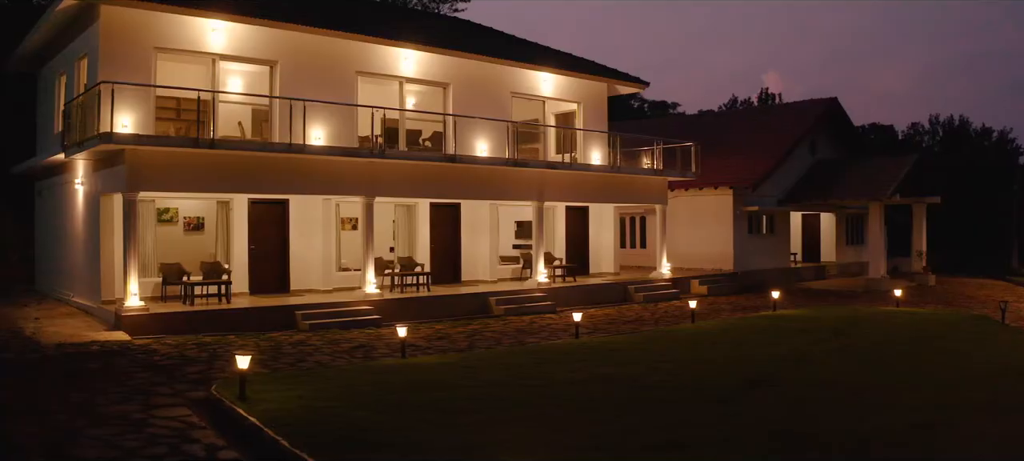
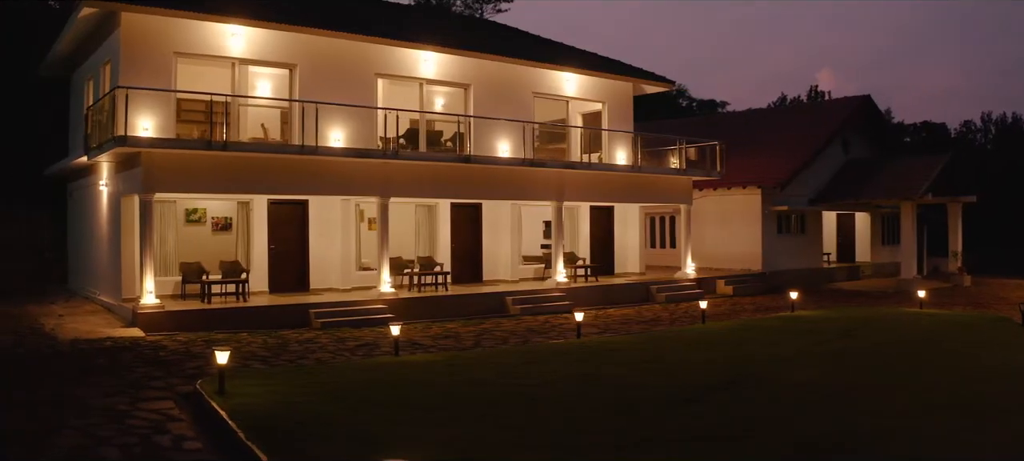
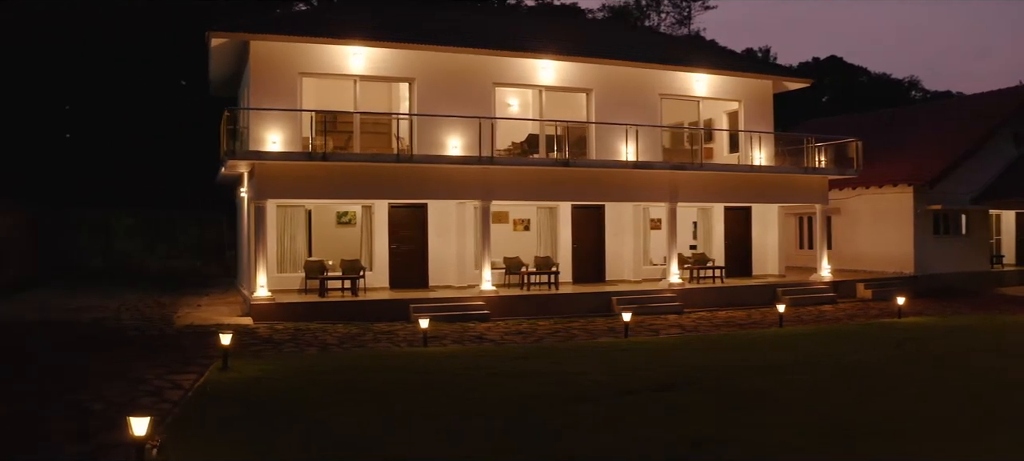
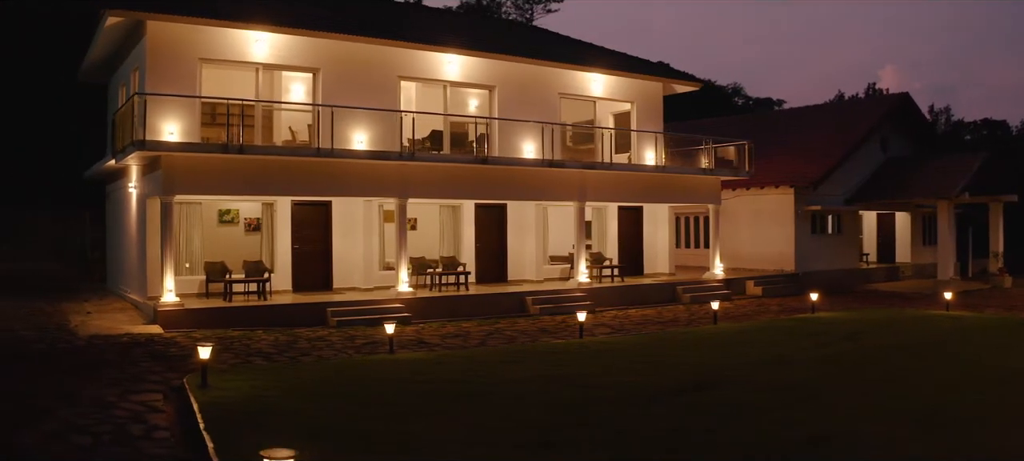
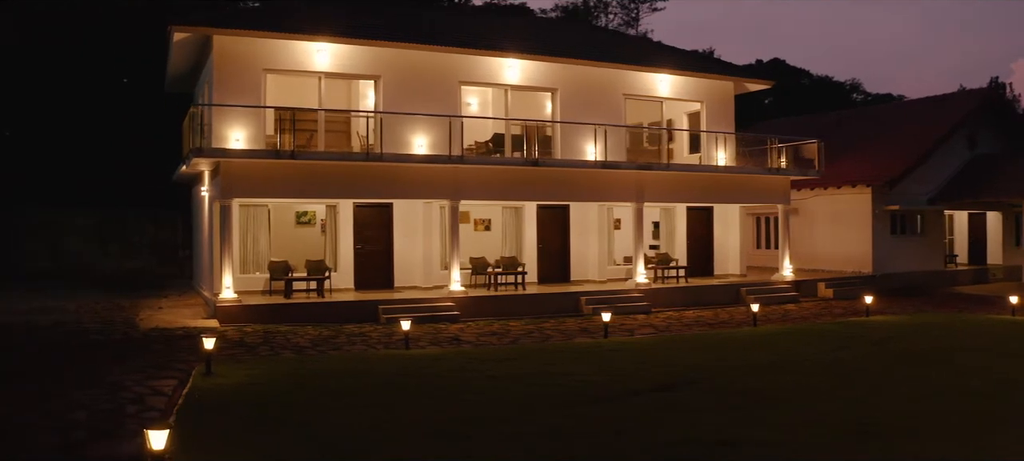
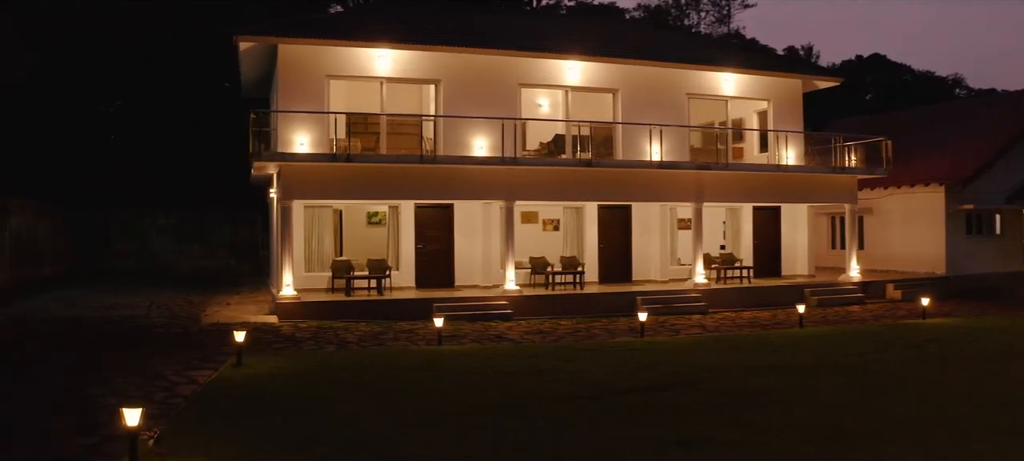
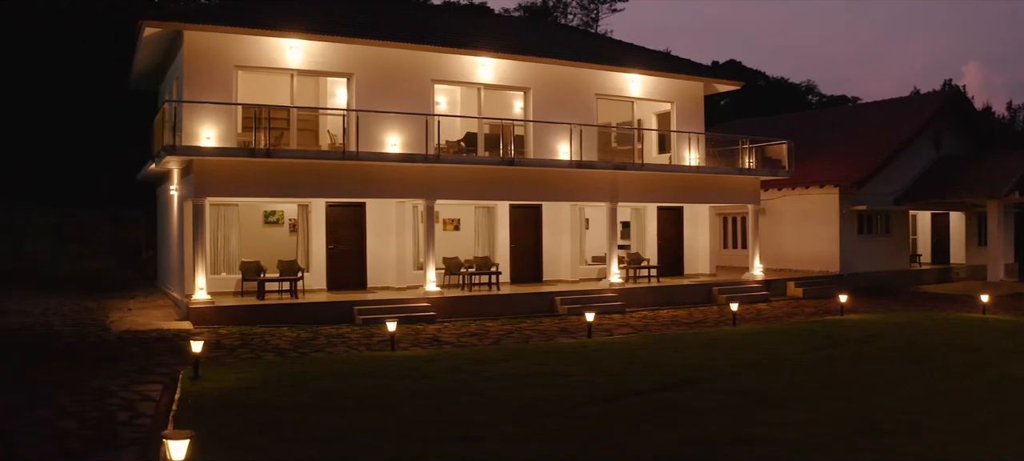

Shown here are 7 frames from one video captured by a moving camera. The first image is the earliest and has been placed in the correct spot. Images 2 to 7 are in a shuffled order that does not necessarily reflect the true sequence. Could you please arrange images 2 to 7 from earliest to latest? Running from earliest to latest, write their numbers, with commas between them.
2, 4, 7, 5, 3, 6
